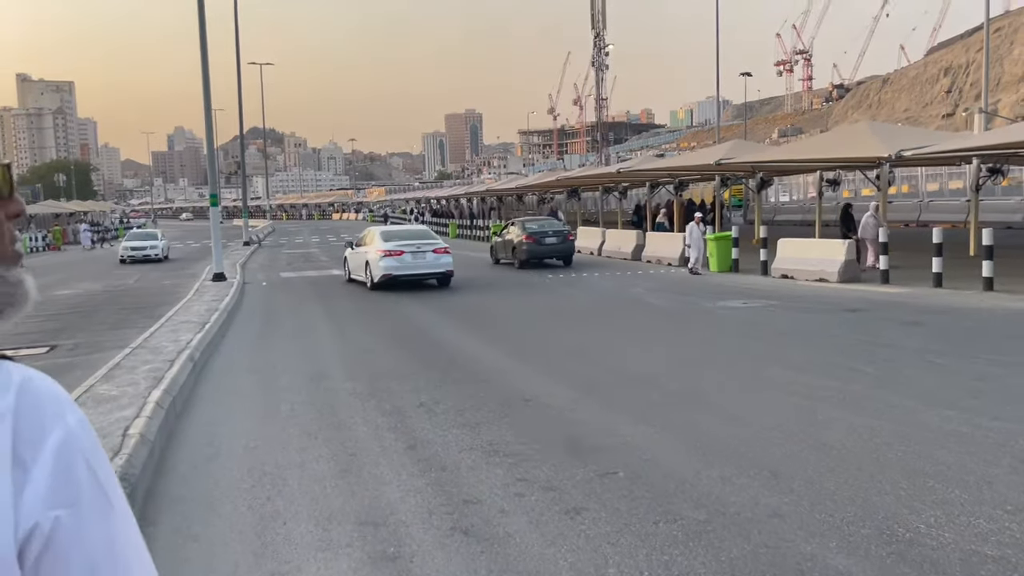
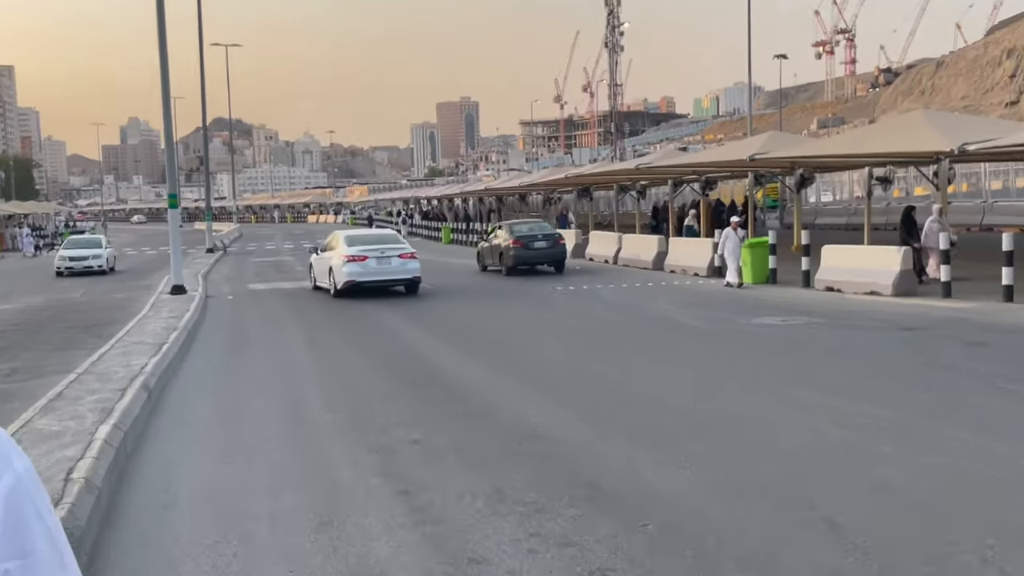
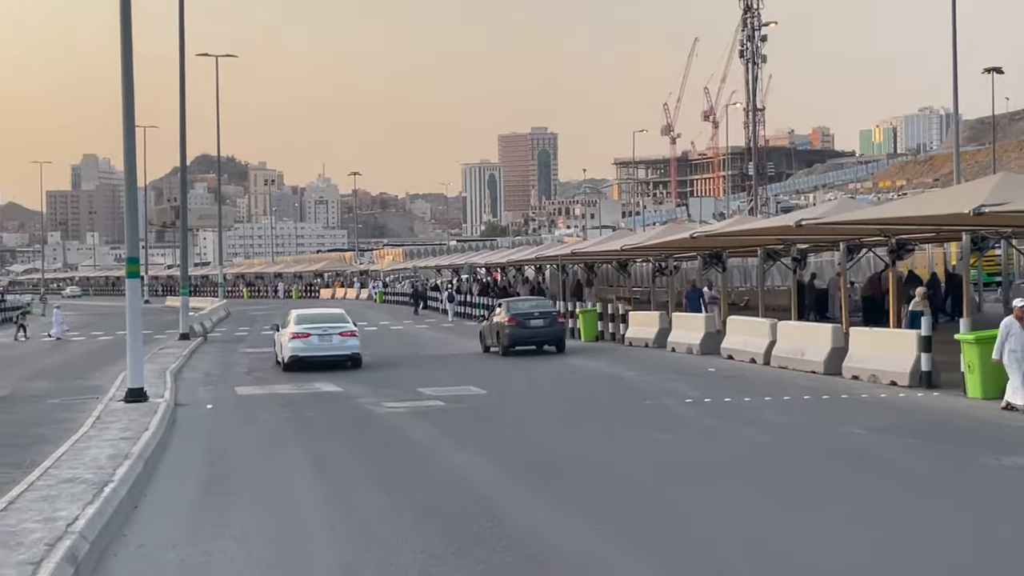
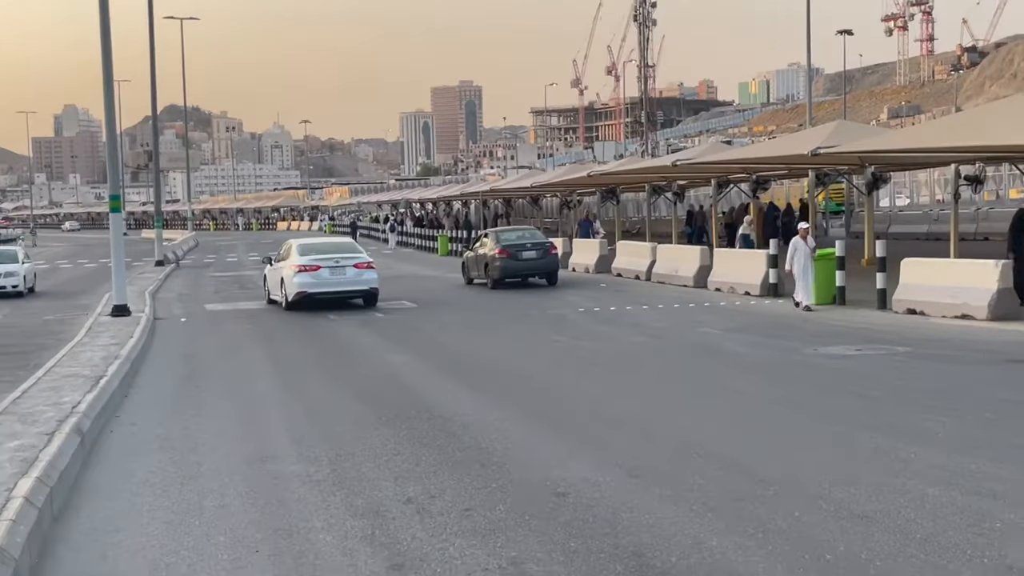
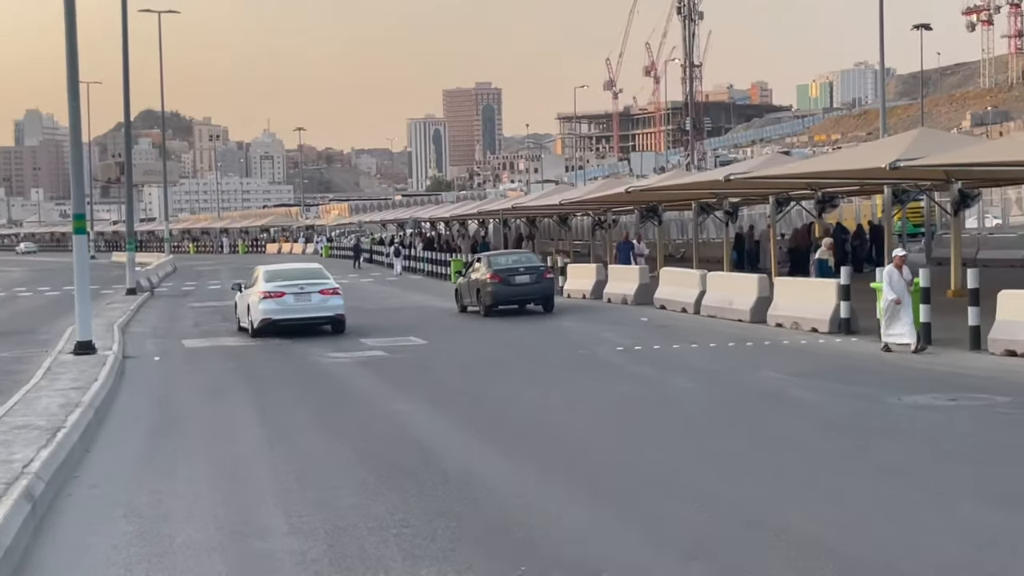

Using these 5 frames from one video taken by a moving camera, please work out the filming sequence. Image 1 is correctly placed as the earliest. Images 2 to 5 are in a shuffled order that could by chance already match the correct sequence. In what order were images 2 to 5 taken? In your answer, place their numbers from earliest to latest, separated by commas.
2, 4, 5, 3
